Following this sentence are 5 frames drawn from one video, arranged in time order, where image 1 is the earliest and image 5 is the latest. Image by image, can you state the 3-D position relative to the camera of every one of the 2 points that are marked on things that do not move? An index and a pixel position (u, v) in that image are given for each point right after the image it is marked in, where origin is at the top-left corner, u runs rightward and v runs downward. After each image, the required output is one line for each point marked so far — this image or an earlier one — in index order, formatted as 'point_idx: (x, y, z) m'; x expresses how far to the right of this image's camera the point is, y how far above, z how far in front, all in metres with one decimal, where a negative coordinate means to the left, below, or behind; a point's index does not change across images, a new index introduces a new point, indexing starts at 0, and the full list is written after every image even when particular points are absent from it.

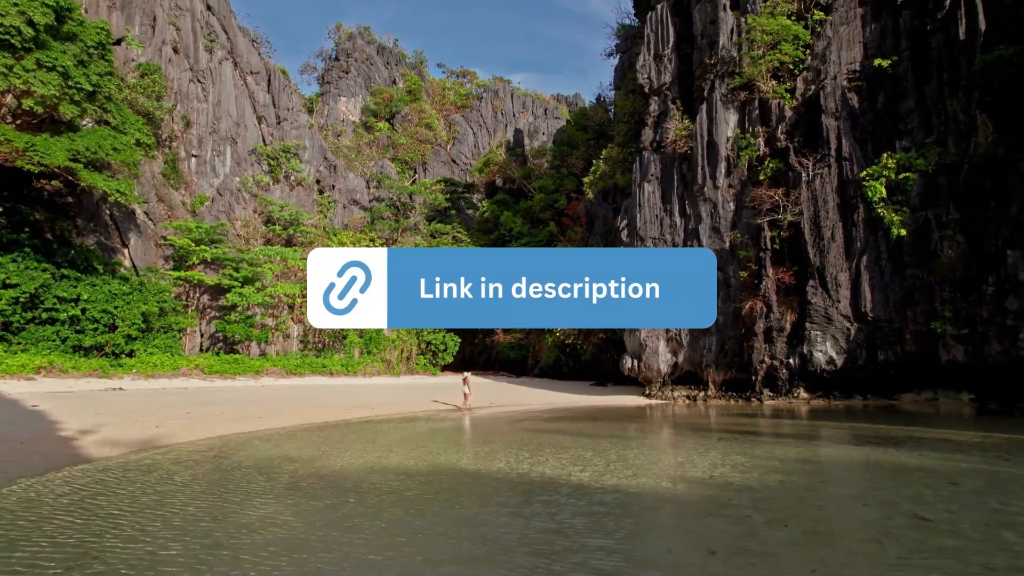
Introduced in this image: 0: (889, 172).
0: (+12.9, +3.9, +20.1) m
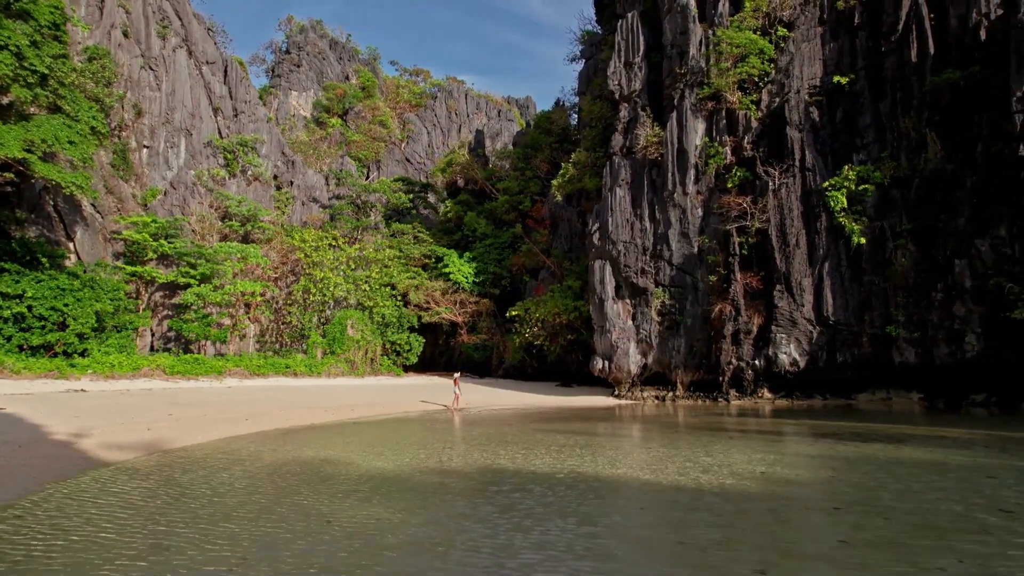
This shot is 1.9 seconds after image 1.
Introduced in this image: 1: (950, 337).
0: (+12.1, +3.7, +21.2) m
1: (+14.2, -1.6, +19.2) m
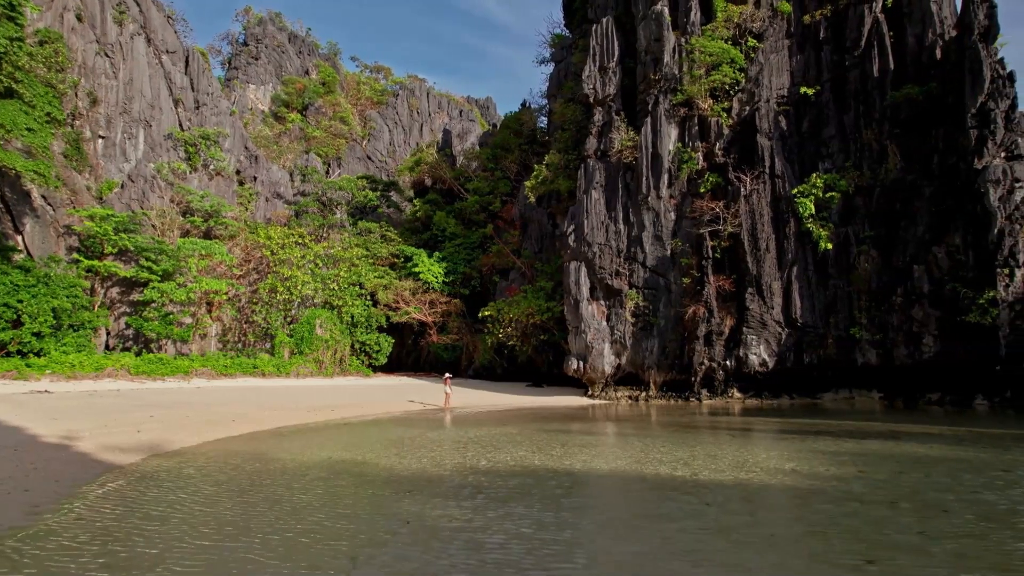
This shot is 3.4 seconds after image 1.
0: (+11.4, +3.6, +22.0) m
1: (+13.6, -1.7, +20.2) m
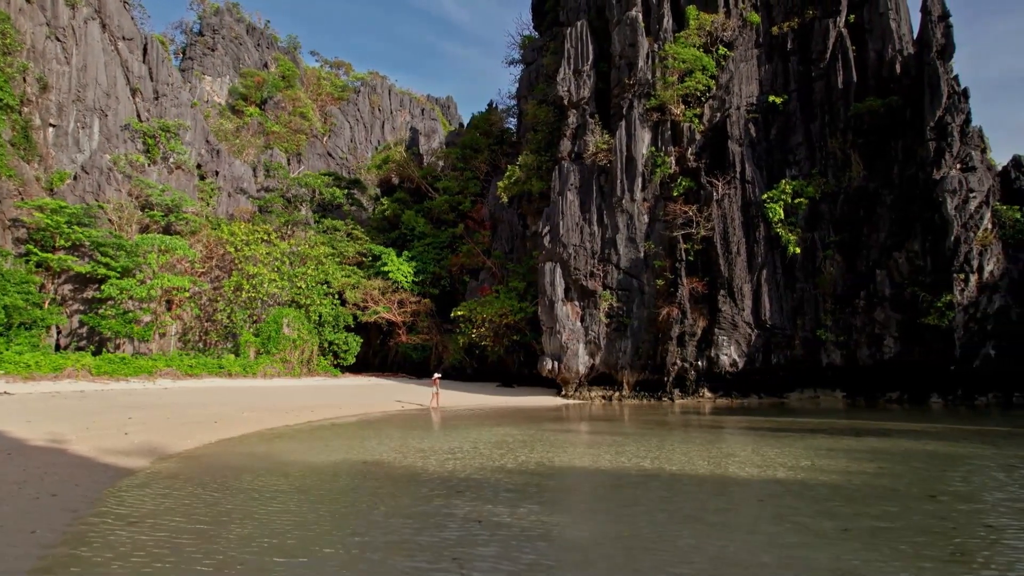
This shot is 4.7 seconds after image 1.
0: (+10.5, +3.5, +22.8) m
1: (+12.8, -1.8, +21.1) m
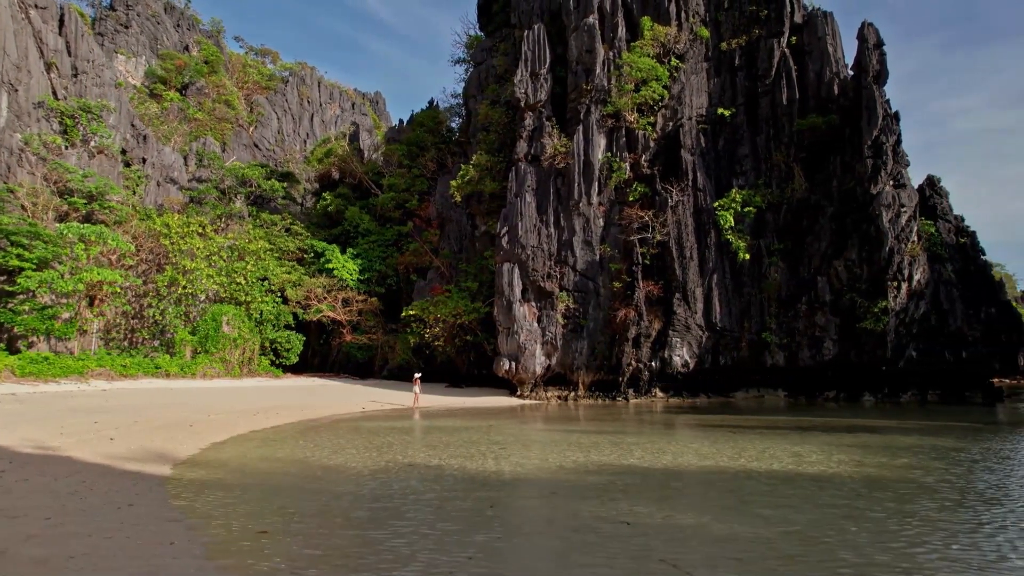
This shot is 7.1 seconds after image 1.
0: (+9.0, +3.3, +23.9) m
1: (+11.3, -2.0, +22.5) m
